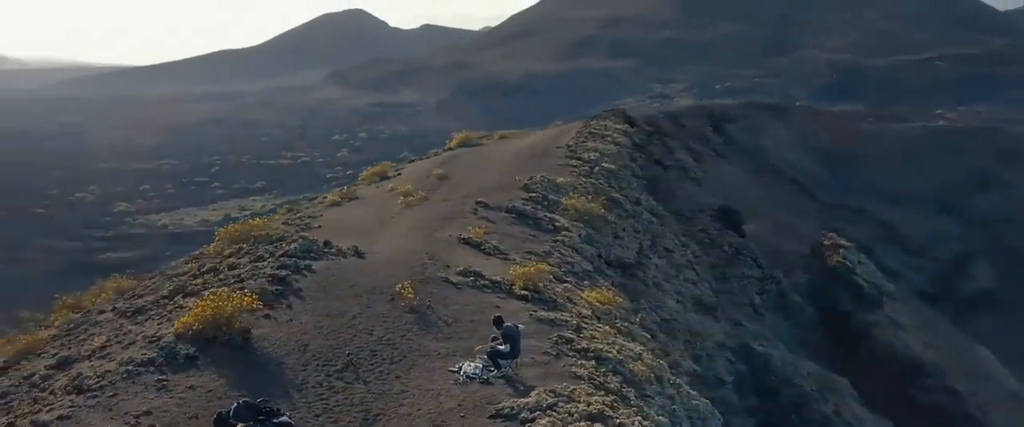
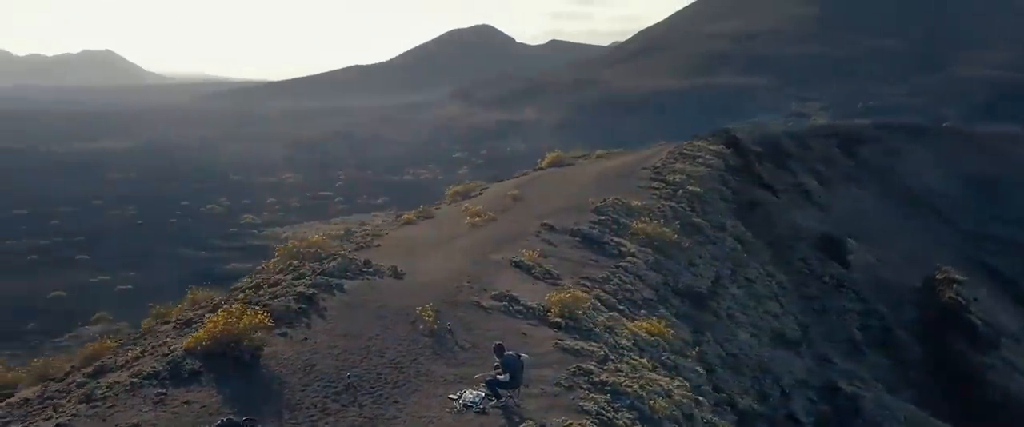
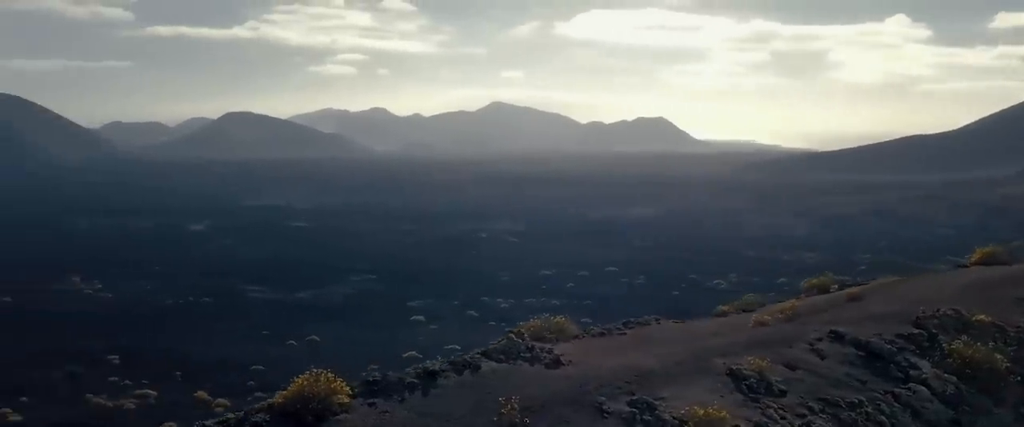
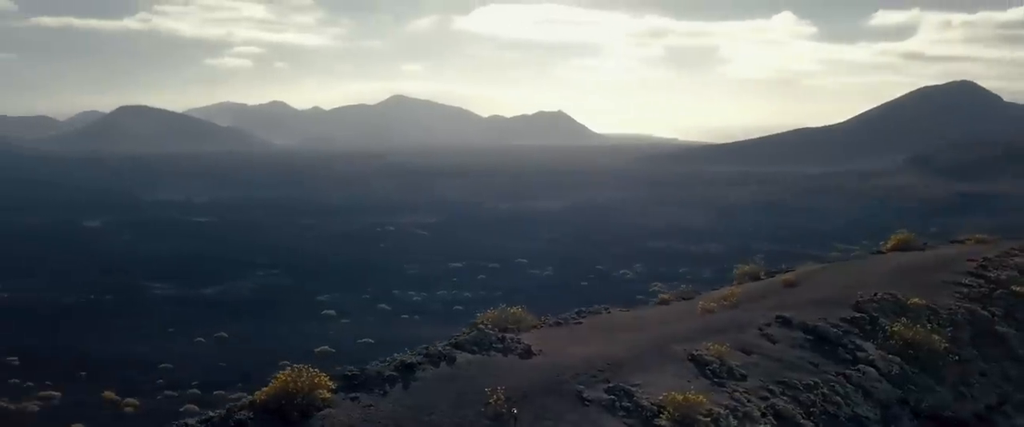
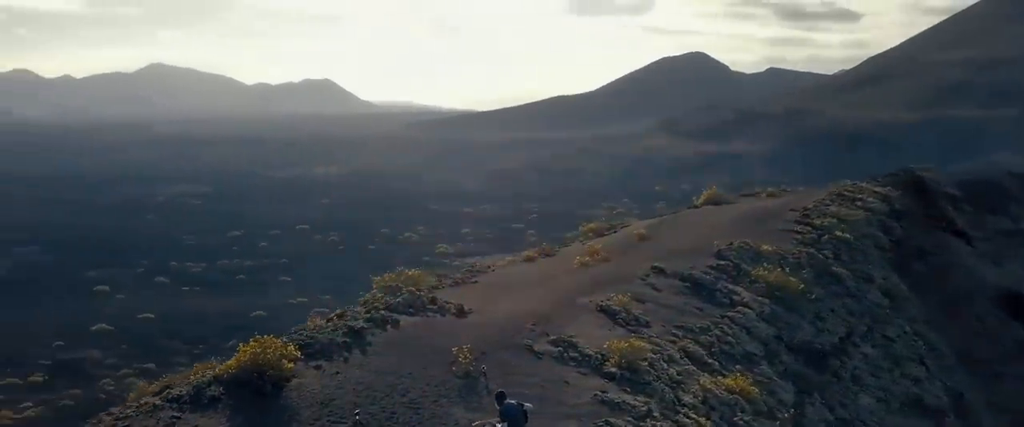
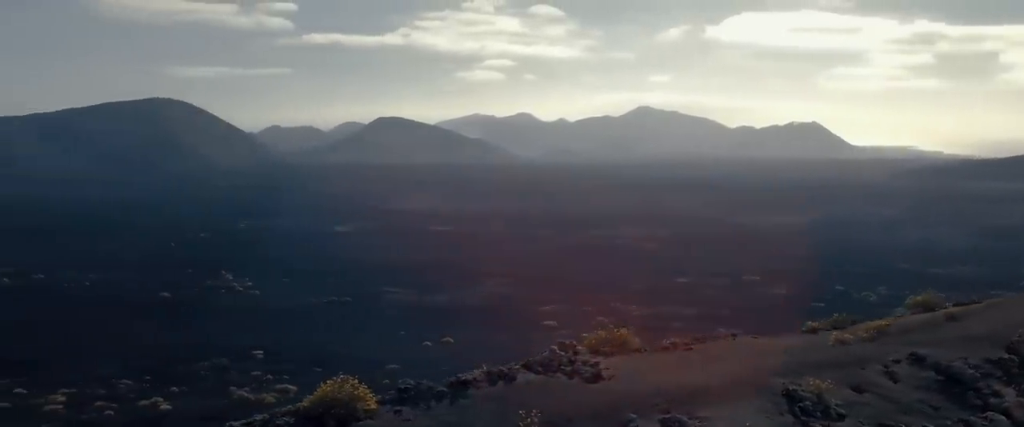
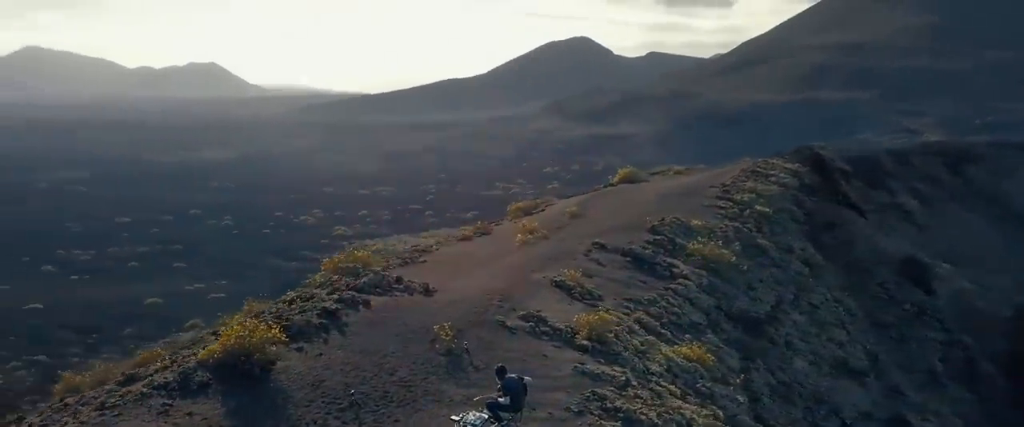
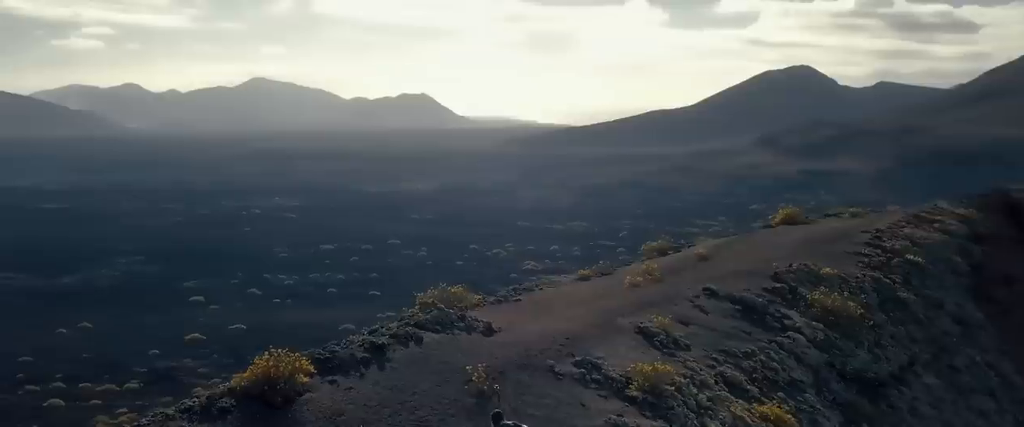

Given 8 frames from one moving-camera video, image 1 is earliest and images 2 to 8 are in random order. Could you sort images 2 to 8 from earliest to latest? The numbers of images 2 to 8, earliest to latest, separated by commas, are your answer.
2, 7, 5, 8, 4, 3, 6
